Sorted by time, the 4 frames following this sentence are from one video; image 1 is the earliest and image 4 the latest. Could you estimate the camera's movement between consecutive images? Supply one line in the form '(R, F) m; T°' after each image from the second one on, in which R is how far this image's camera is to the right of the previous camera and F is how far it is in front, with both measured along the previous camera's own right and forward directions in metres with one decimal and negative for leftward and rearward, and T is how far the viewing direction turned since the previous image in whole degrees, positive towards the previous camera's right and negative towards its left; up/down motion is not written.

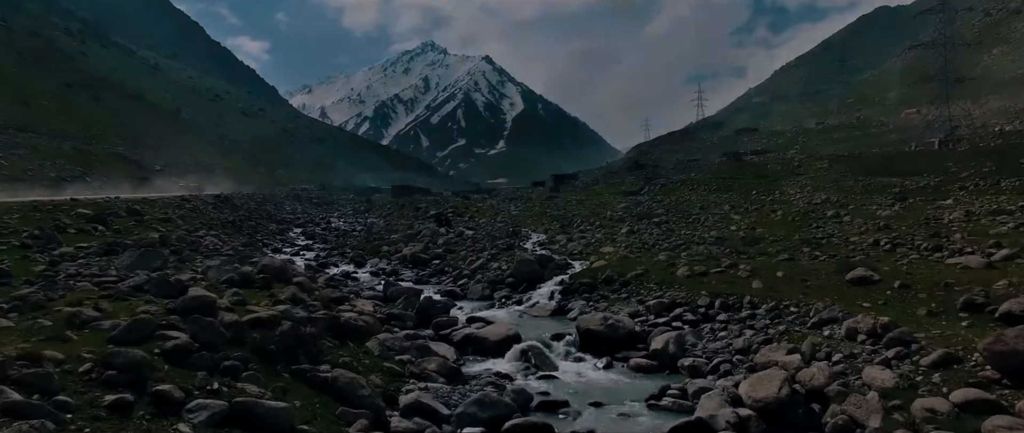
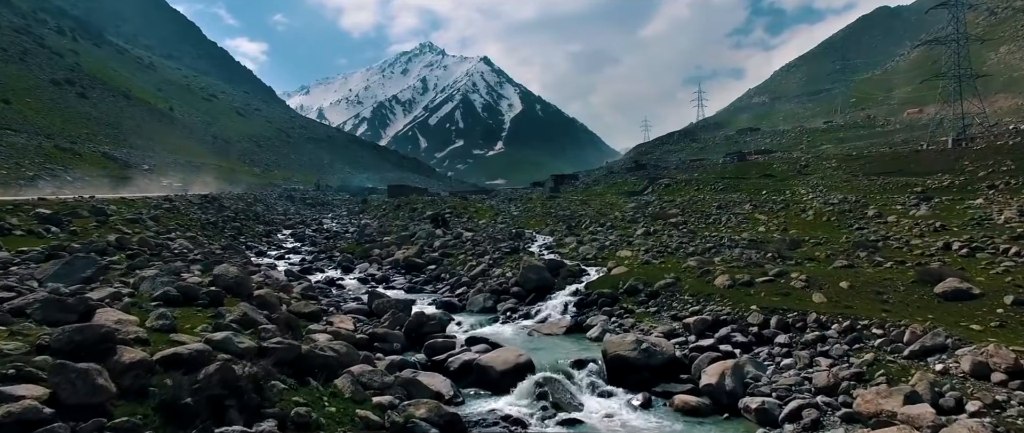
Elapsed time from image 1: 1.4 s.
(-0.3, +3.7) m; 0°
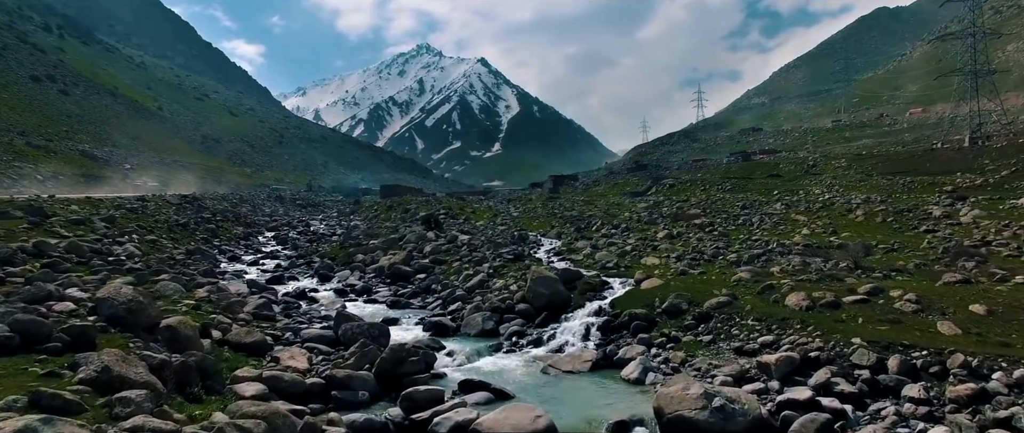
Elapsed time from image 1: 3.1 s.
(-0.3, +4.9) m; 0°
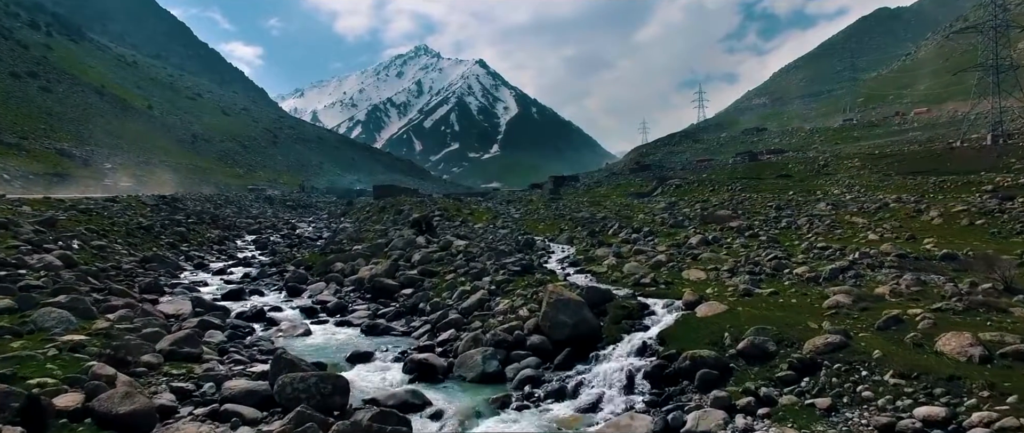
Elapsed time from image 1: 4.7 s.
(-0.3, +5.2) m; 0°
